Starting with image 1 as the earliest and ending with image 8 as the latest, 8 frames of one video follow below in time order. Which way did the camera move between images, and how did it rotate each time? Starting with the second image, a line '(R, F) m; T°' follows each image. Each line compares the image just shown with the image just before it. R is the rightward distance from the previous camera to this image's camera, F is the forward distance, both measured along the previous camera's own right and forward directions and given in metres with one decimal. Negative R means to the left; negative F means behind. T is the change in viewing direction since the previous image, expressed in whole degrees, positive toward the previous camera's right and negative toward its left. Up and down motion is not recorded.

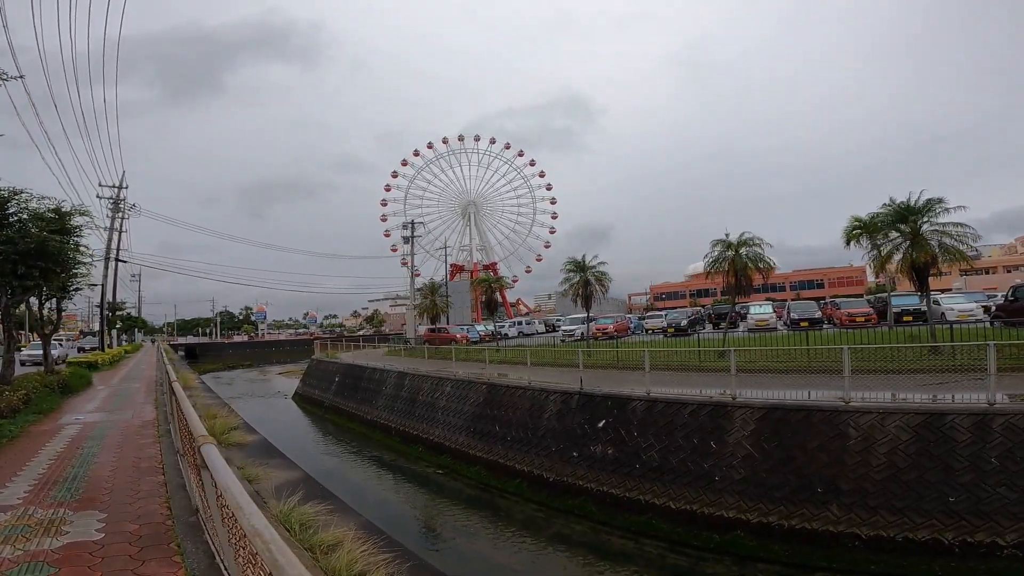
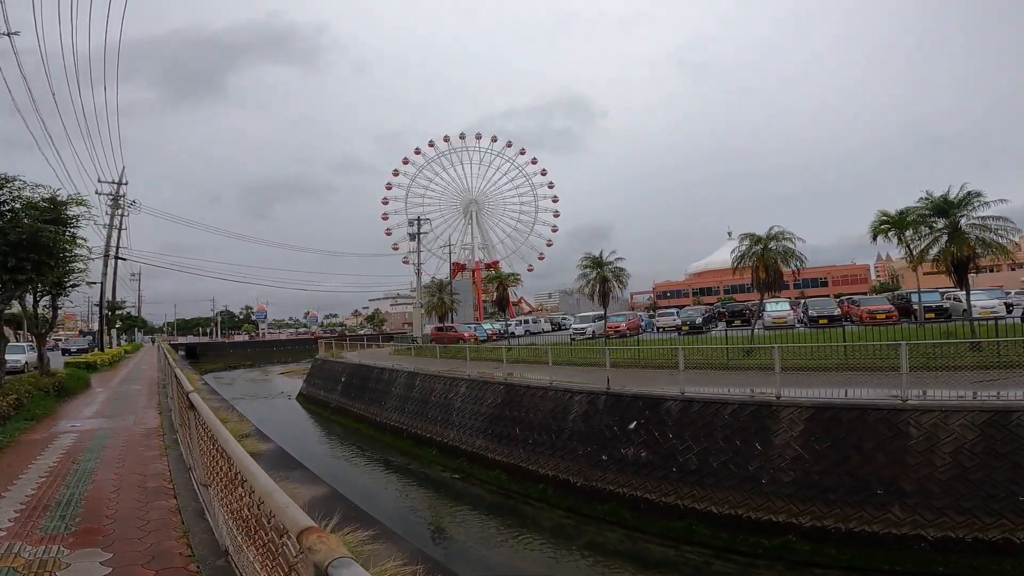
(-0.5, +0.6) m; 0°
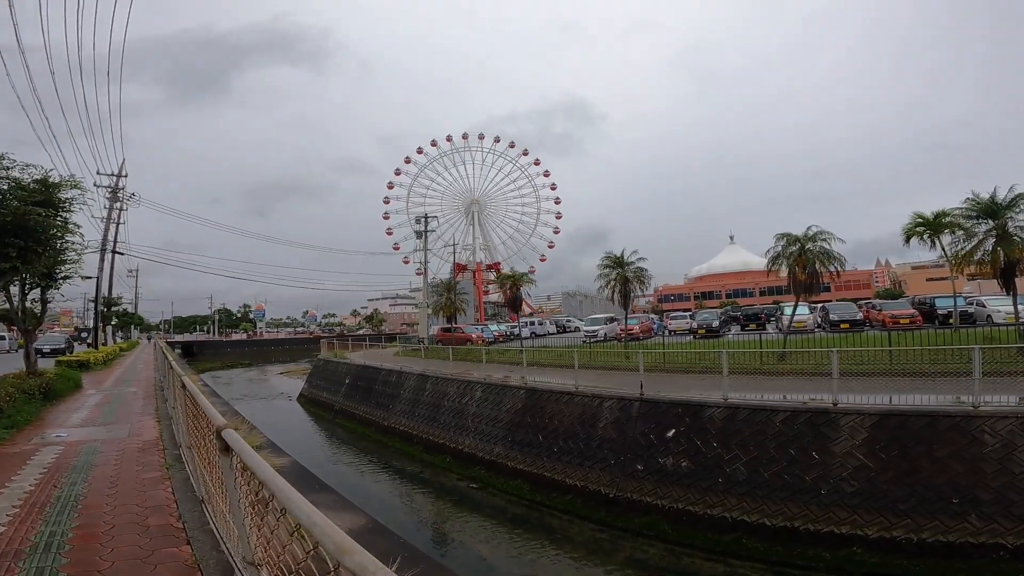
(-0.6, +0.8) m; 0°
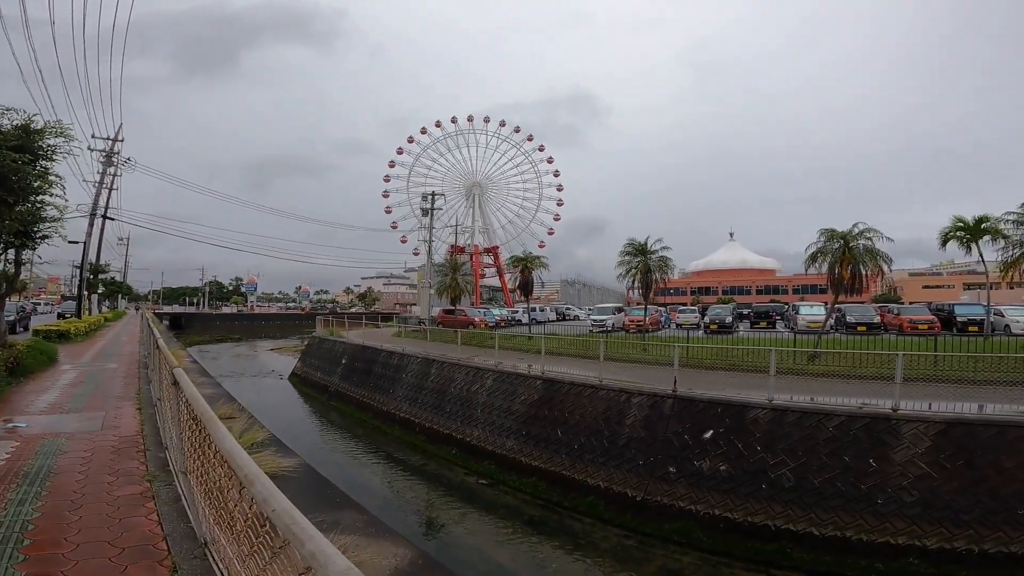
(-0.6, +0.9) m; +1°
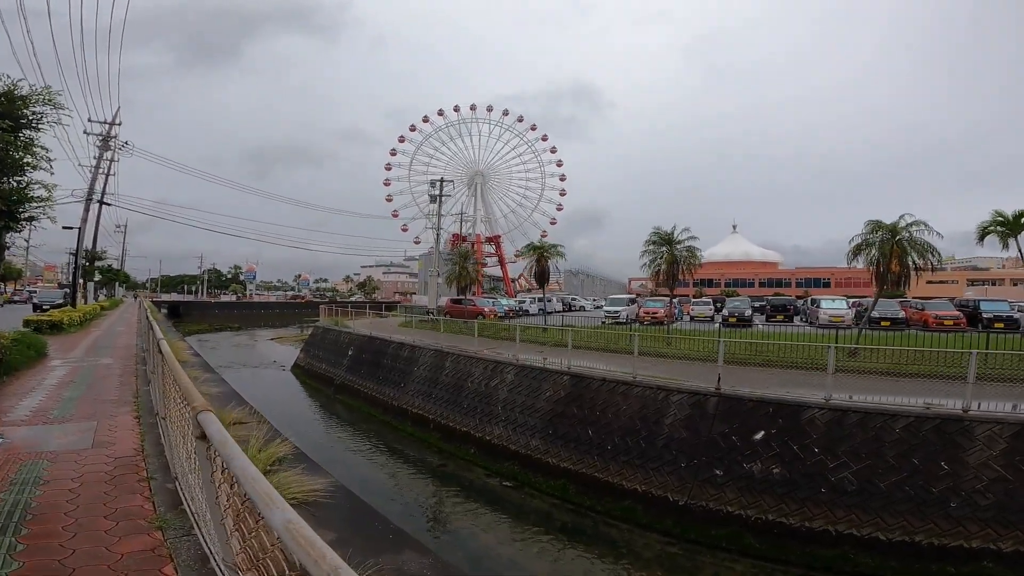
(-0.5, +0.7) m; 0°
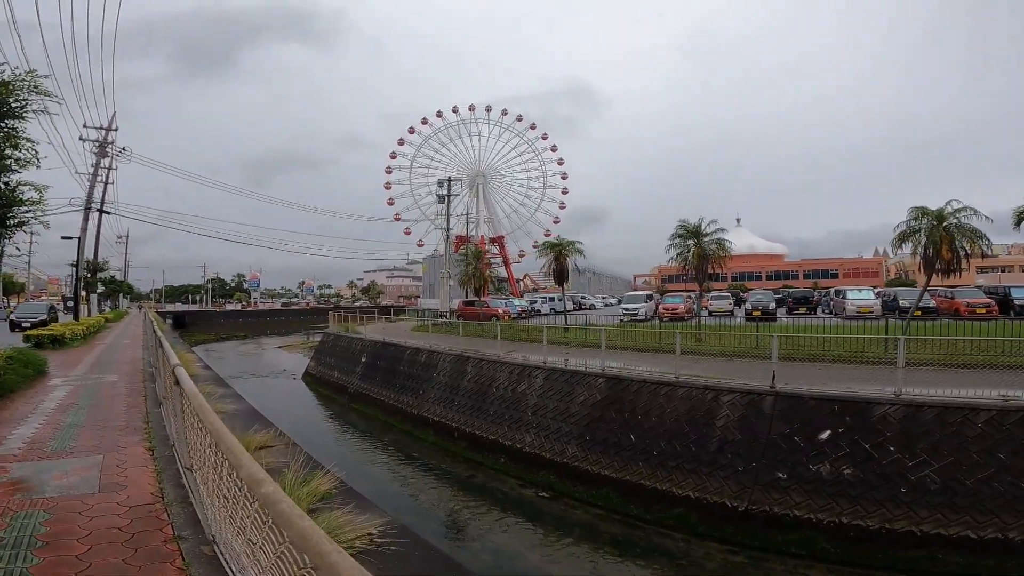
(-0.5, +0.6) m; 0°
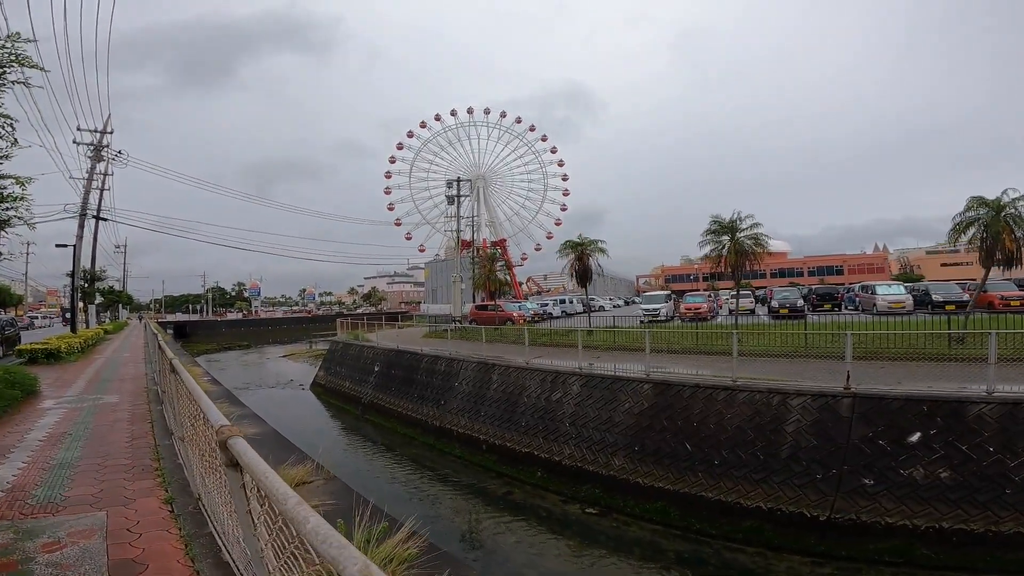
(-0.6, +0.8) m; 0°
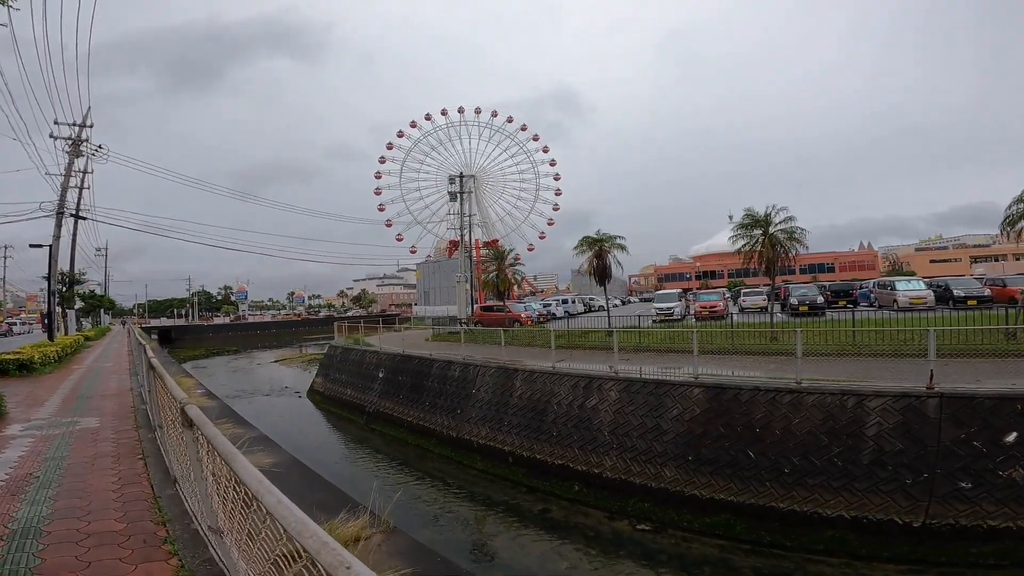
(-0.7, +0.9) m; +1°
